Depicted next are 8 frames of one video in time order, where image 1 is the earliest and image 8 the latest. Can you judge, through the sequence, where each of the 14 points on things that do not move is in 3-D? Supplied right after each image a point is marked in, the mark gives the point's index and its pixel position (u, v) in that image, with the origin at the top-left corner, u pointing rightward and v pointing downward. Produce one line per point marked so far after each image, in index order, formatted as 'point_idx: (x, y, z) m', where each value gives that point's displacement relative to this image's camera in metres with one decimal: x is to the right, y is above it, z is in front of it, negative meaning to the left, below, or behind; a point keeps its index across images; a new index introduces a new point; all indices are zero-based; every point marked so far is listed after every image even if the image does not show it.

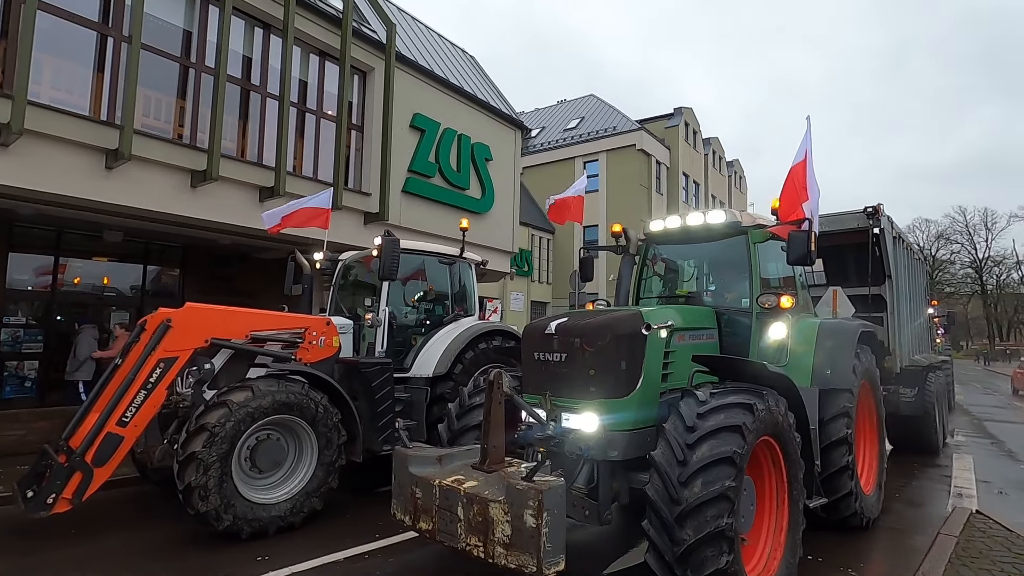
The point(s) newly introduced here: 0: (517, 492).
0: (0.0, -0.9, +2.3) m
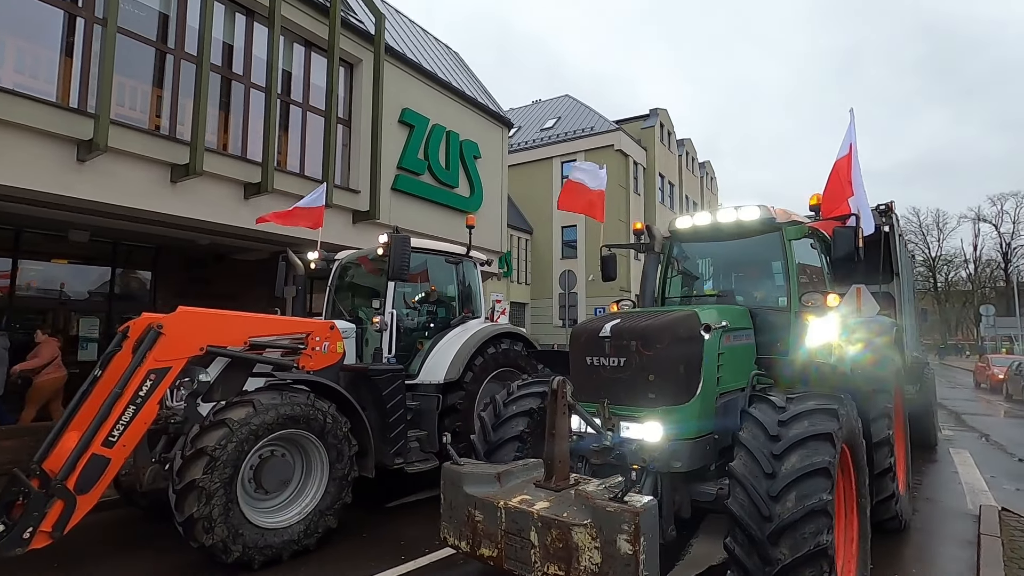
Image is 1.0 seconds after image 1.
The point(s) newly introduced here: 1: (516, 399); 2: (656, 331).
0: (+0.4, -0.9, +2.1) m
1: (0.0, -0.8, +3.6) m
2: (+0.8, -0.2, +2.9) m
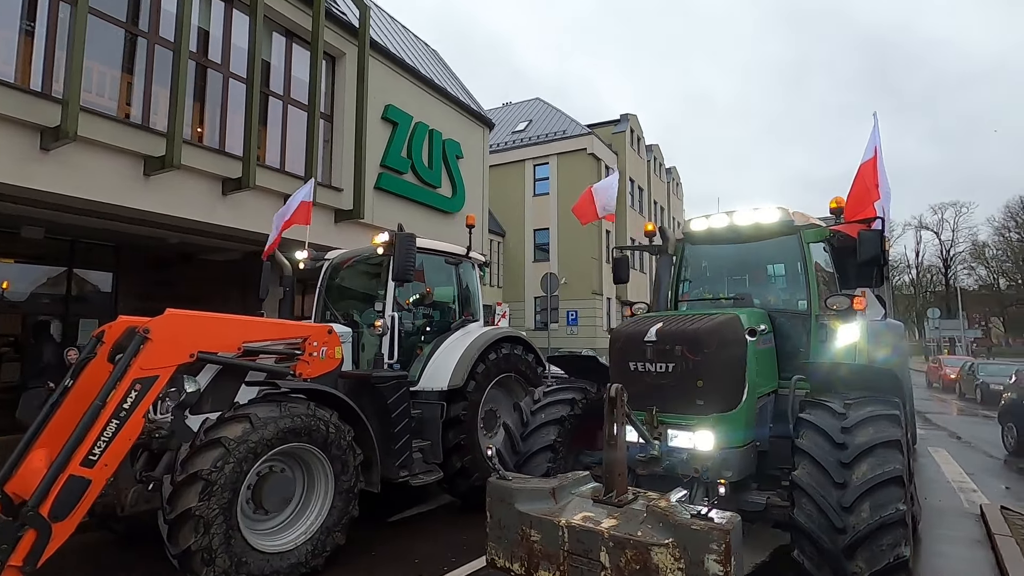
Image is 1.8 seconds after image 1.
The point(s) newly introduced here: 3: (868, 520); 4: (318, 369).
0: (+0.7, -0.9, +1.9) m
1: (+0.2, -0.8, +3.4) m
2: (+1.0, -0.3, +2.8) m
3: (+1.5, -1.0, +2.2) m
4: (-1.7, -0.7, +4.4) m
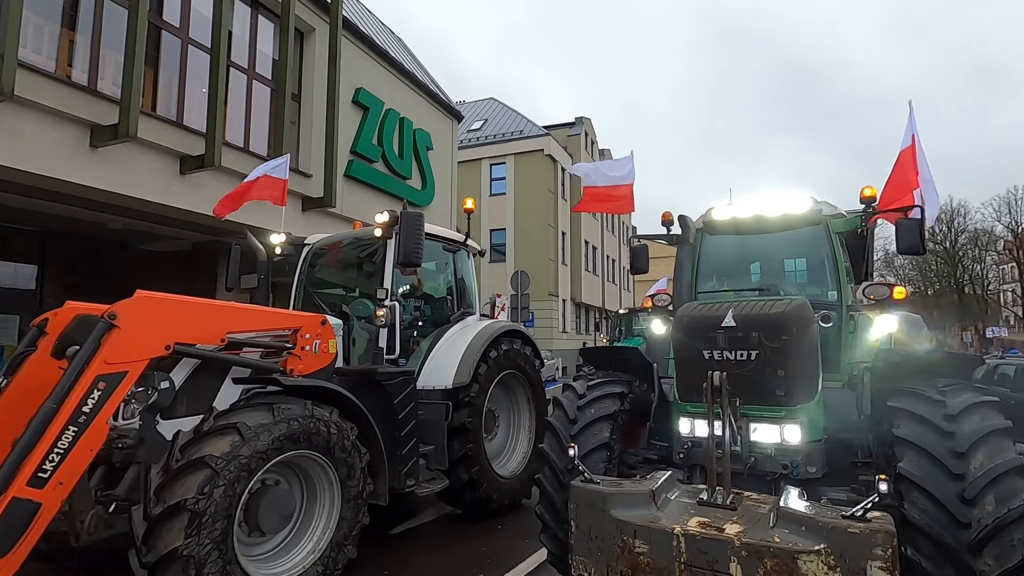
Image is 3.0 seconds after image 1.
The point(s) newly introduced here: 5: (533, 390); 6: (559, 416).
0: (+1.1, -0.8, +1.7) m
1: (+0.5, -0.7, +3.1) m
2: (+1.4, -0.2, +2.6) m
3: (+1.9, -0.9, +2.0) m
4: (-1.5, -0.6, +3.8) m
5: (+0.2, -1.0, +5.2) m
6: (+0.3, -0.8, +3.2) m
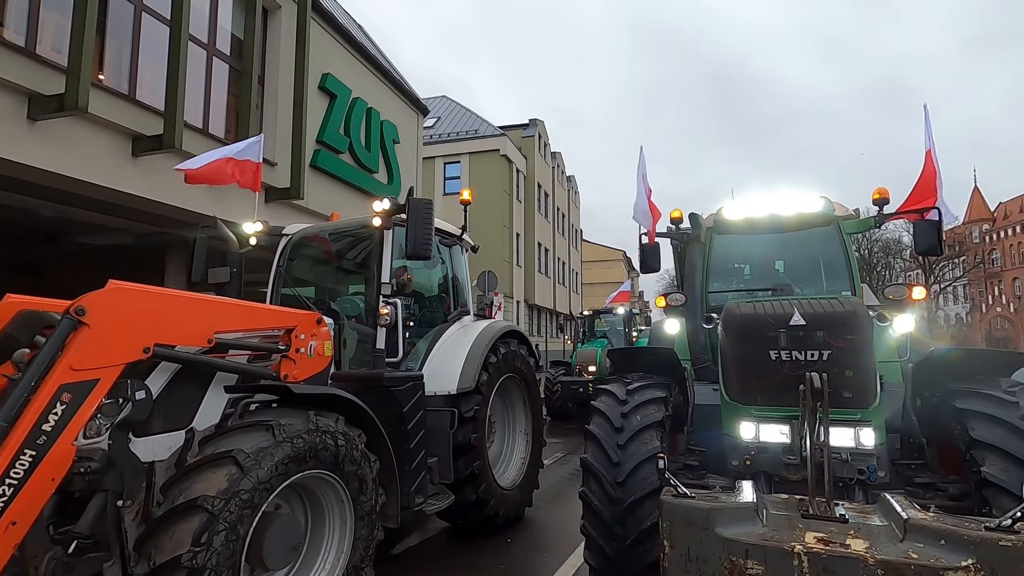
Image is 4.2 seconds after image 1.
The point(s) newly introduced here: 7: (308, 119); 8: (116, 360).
0: (+1.5, -0.8, +1.6) m
1: (+0.7, -0.7, +2.9) m
2: (+1.6, -0.2, +2.5) m
3: (+2.2, -0.9, +2.0) m
4: (-1.4, -0.5, +3.4) m
5: (+0.2, -1.0, +5.0) m
6: (+0.5, -0.8, +2.9) m
7: (-3.2, +2.7, +8.4) m
8: (-2.1, -0.4, +2.7) m
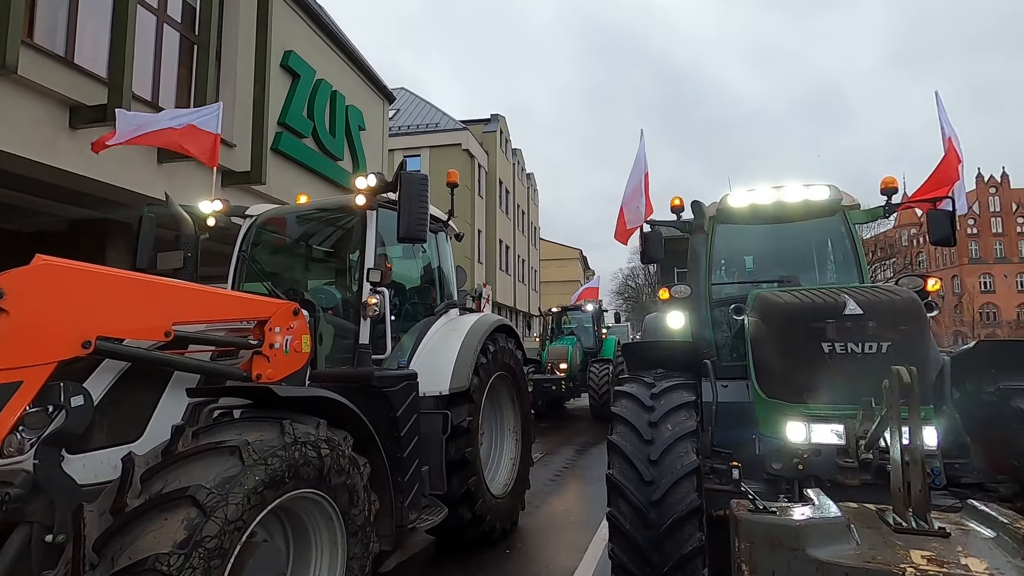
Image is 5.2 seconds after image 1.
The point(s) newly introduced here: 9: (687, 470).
0: (+1.7, -0.7, +1.3) m
1: (+0.8, -0.6, +2.6) m
2: (+1.8, -0.1, +2.3) m
3: (+2.4, -0.8, +1.9) m
4: (-1.3, -0.5, +3.0) m
5: (+0.1, -1.0, +4.6) m
6: (+0.6, -0.7, +2.6) m
7: (-3.6, +2.8, +7.7) m
8: (-2.0, -0.3, +2.2) m
9: (+0.8, -0.8, +2.4) m
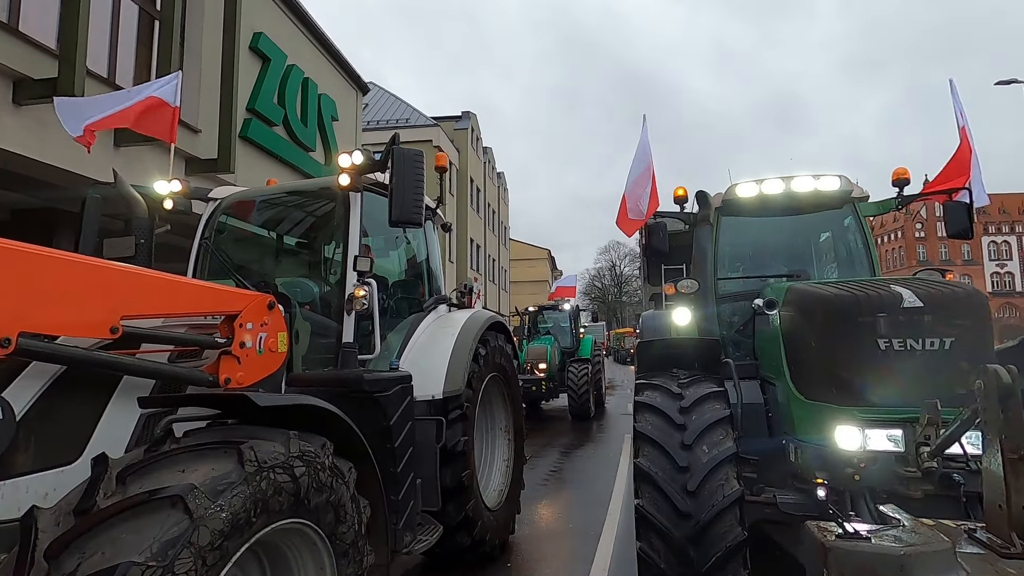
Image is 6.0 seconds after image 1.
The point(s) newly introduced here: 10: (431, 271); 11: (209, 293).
0: (+1.8, -0.7, +1.1) m
1: (+0.8, -0.6, +2.3) m
2: (+1.8, 0.0, +2.1) m
3: (+2.5, -0.8, +1.7) m
4: (-1.3, -0.4, +2.6) m
5: (0.0, -0.9, +4.3) m
6: (+0.6, -0.7, +2.3) m
7: (-3.8, +2.8, +7.2) m
8: (-1.9, -0.2, +1.7) m
9: (+0.9, -0.8, +2.2) m
10: (-0.7, +0.1, +4.3) m
11: (-1.4, 0.0, +2.5) m
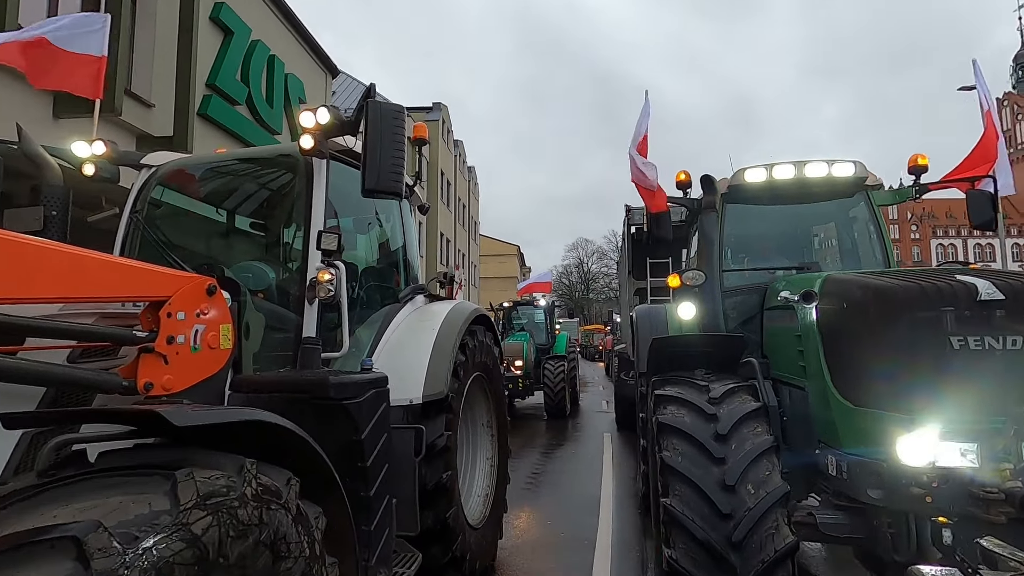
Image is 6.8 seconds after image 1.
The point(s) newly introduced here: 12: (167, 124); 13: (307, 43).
0: (+1.9, -0.7, +0.8) m
1: (+0.8, -0.5, +2.0) m
2: (+1.8, 0.0, +1.8) m
3: (+2.5, -0.8, +1.4) m
4: (-1.3, -0.3, +2.1) m
5: (-0.1, -0.8, +3.9) m
6: (+0.6, -0.6, +2.0) m
7: (-4.1, +3.0, +6.5) m
8: (-1.8, -0.2, +1.2) m
9: (+0.9, -0.7, +1.8) m
10: (-0.8, +0.2, +3.8) m
11: (-1.4, 0.0, +2.0) m
12: (-4.2, +2.0, +6.2) m
13: (-3.5, +4.3, +8.8) m
